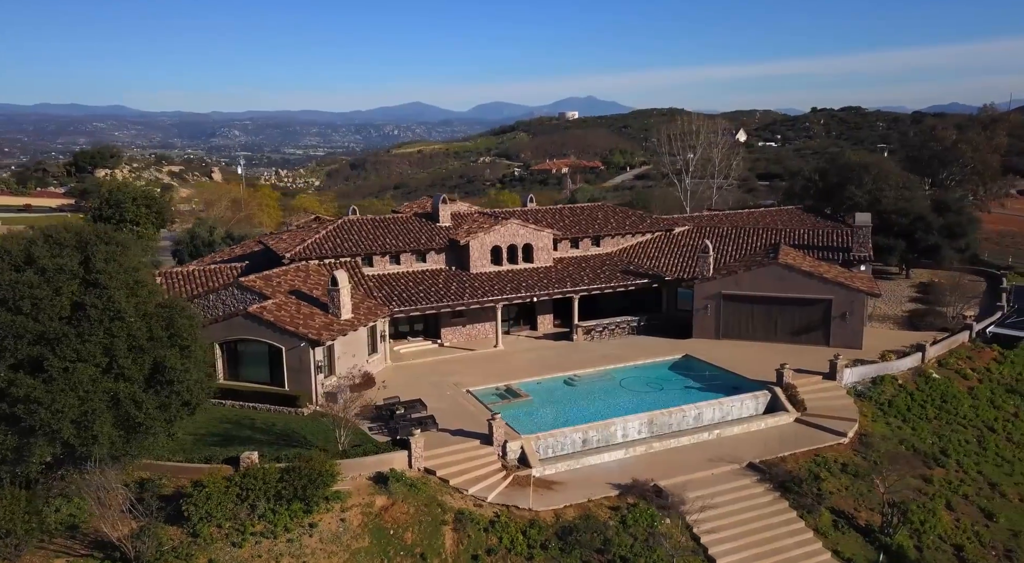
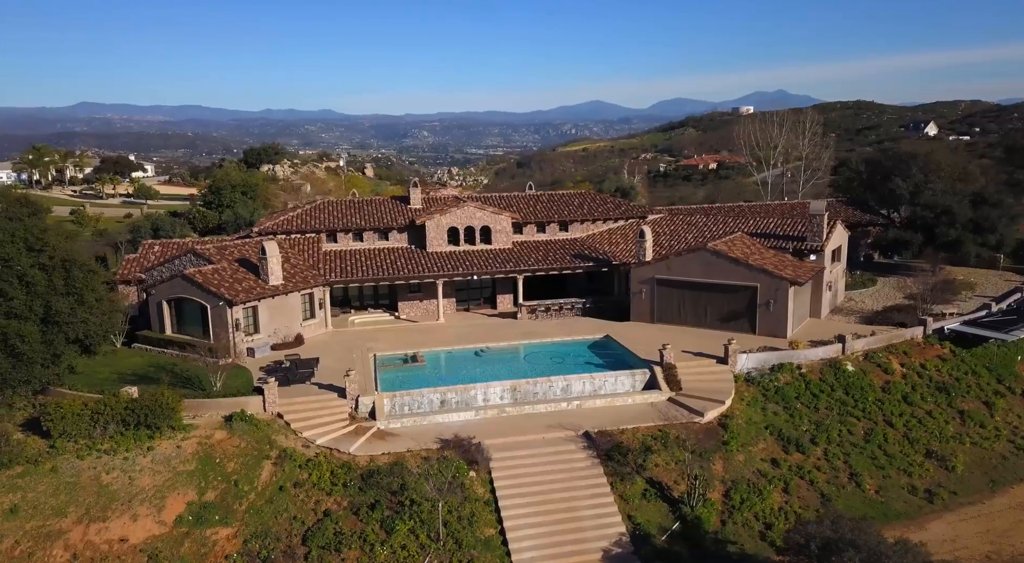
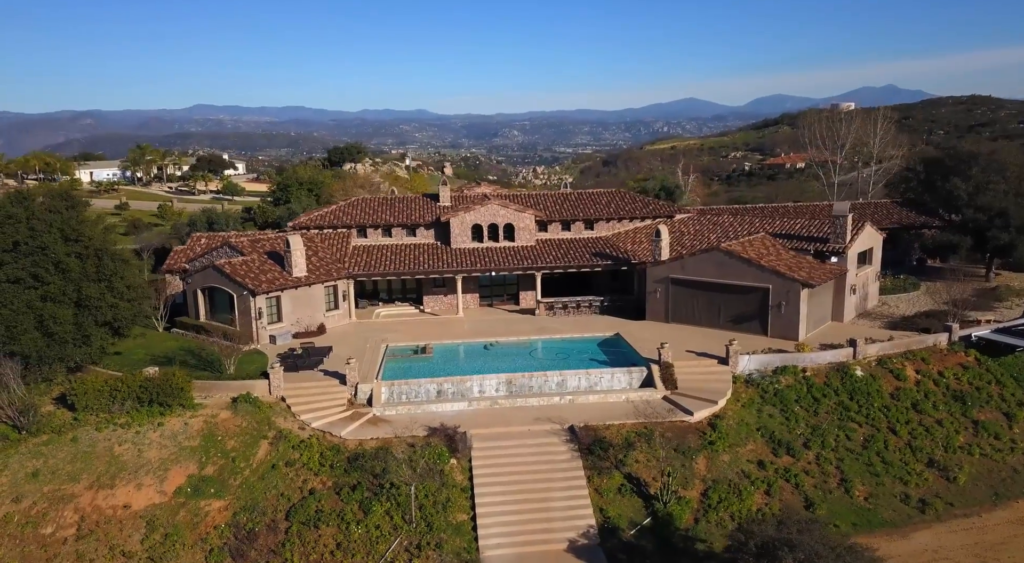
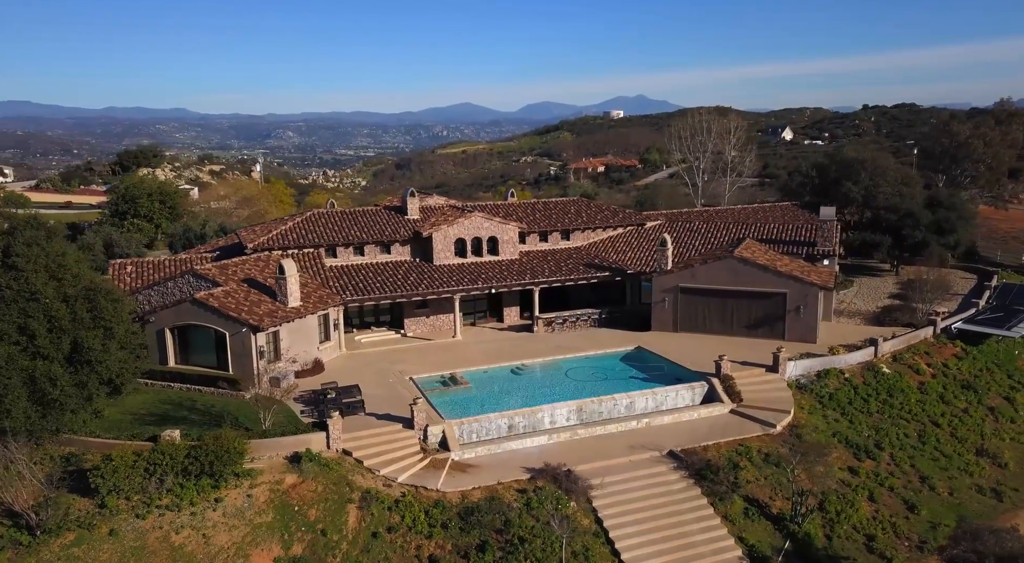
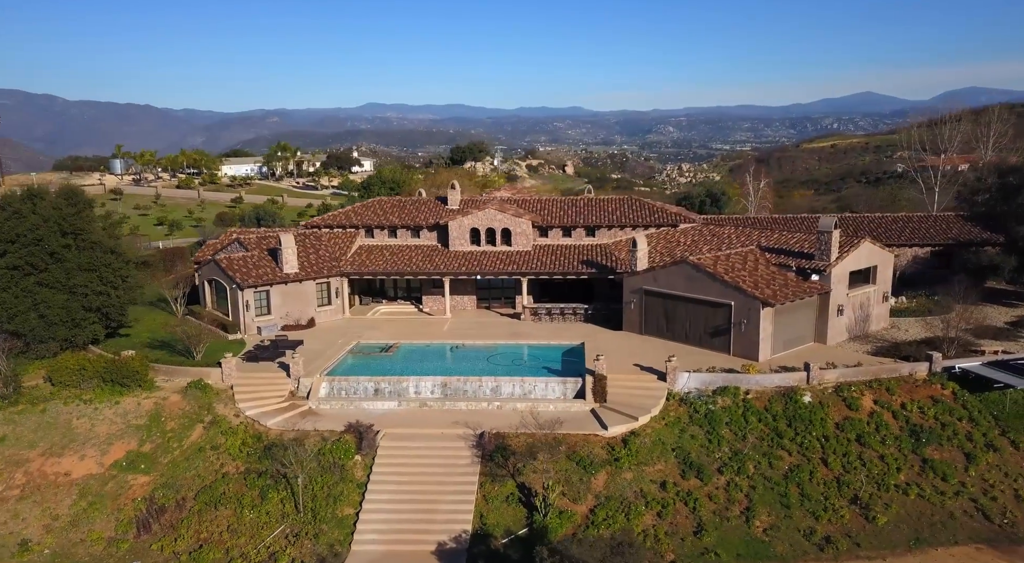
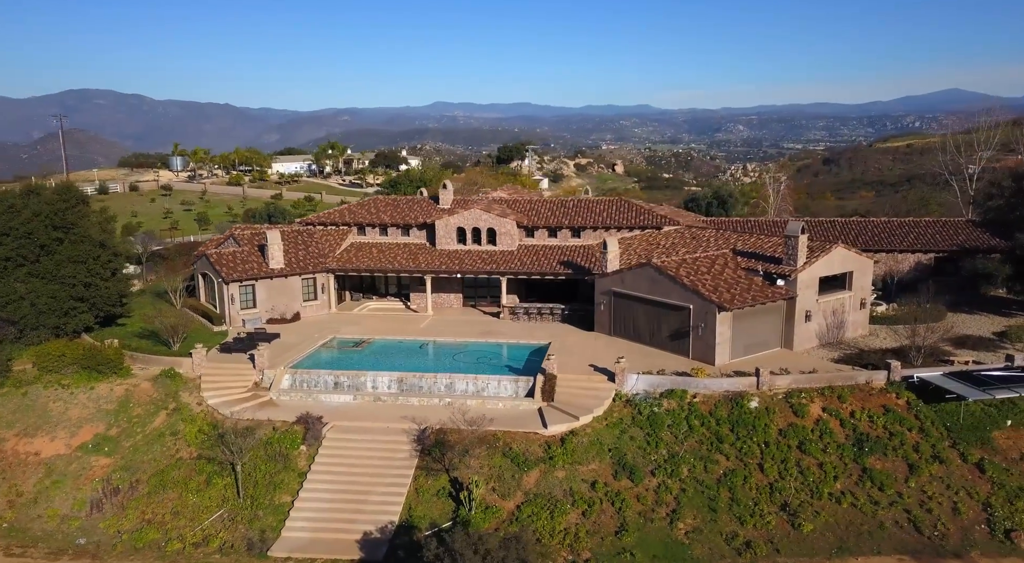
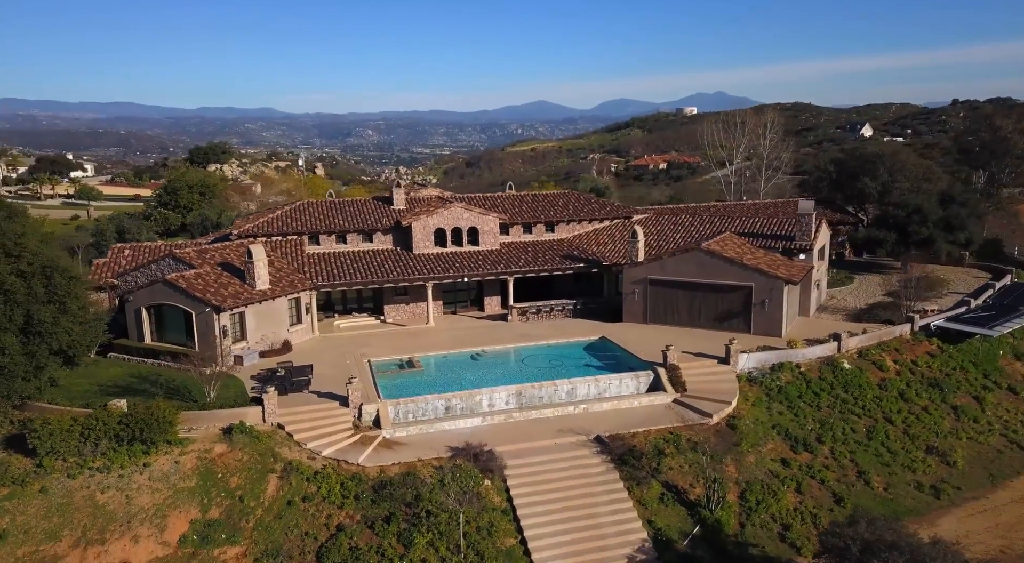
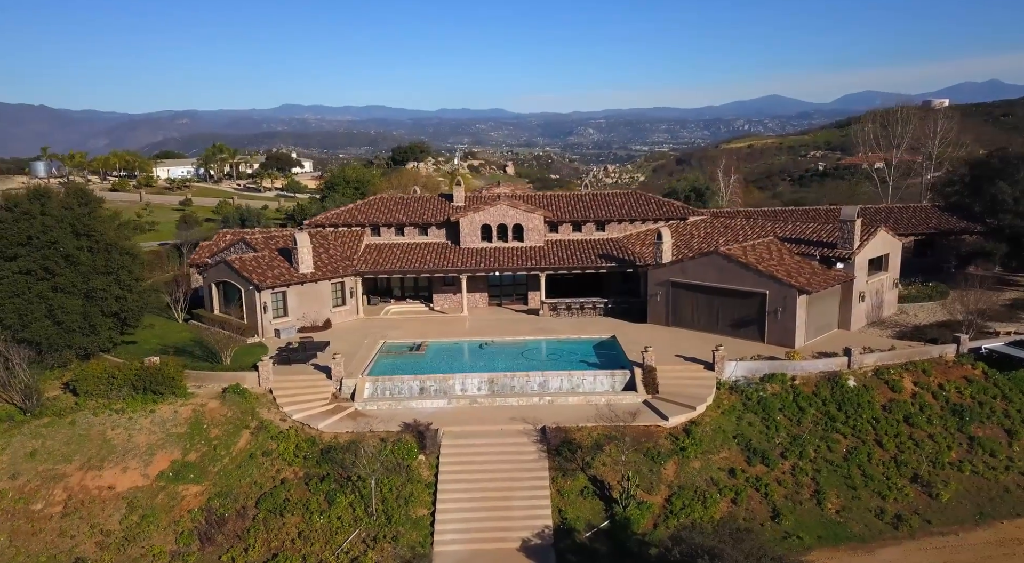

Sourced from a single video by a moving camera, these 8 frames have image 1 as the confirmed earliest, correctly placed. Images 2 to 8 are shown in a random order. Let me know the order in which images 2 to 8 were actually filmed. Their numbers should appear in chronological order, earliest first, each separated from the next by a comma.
4, 7, 2, 3, 8, 5, 6
